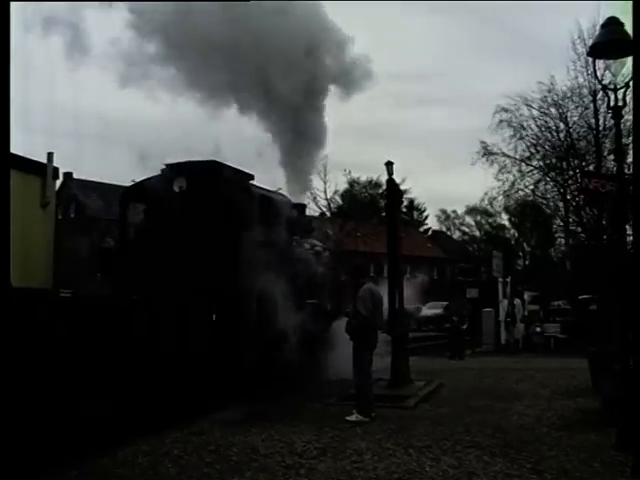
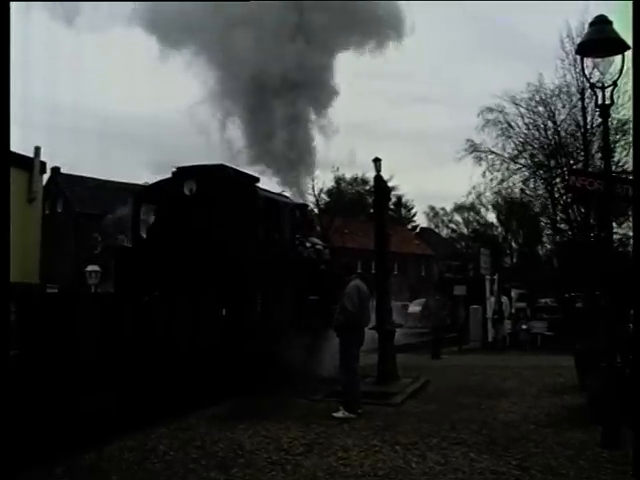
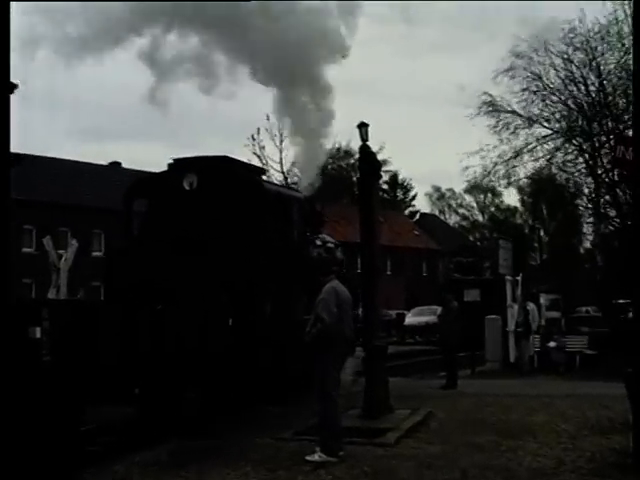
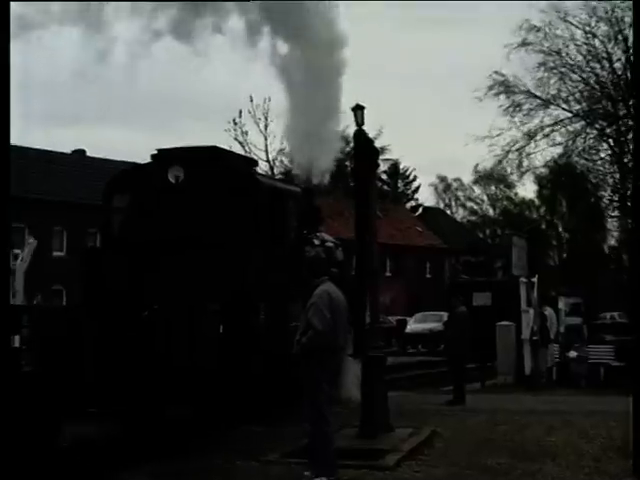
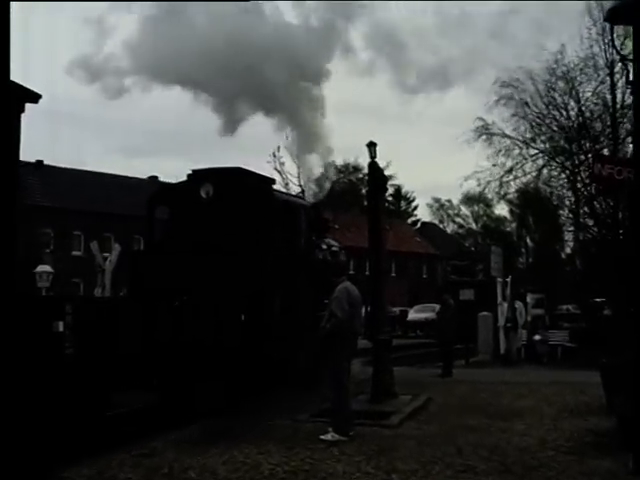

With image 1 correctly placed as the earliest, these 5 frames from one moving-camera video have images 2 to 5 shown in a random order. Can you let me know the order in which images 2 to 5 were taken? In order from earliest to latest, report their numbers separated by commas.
2, 5, 3, 4
